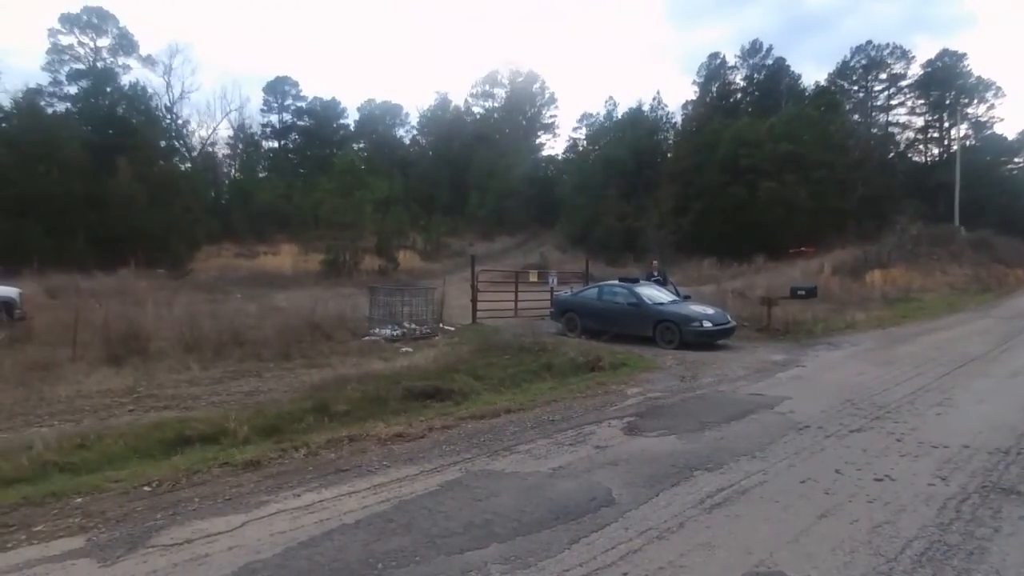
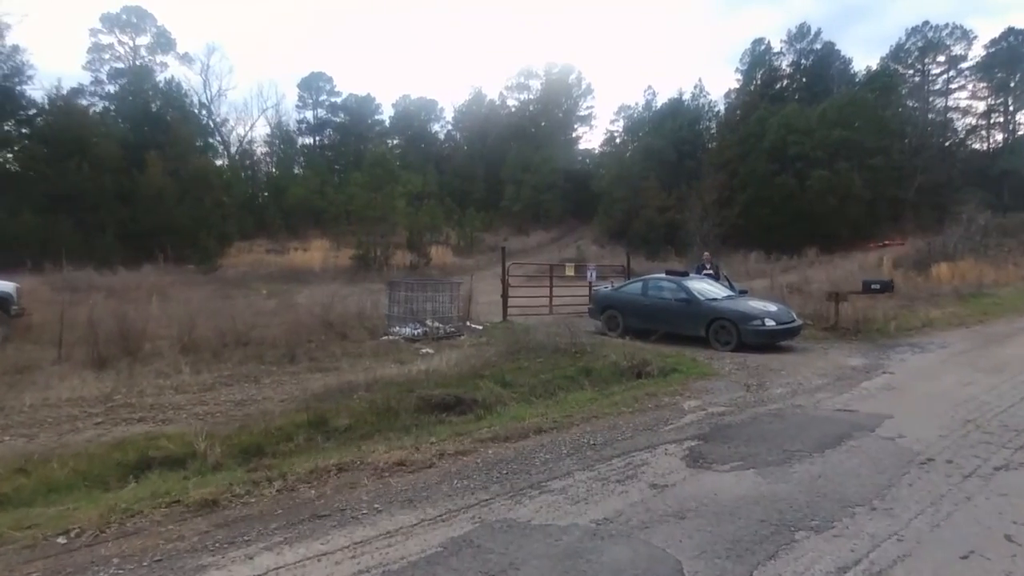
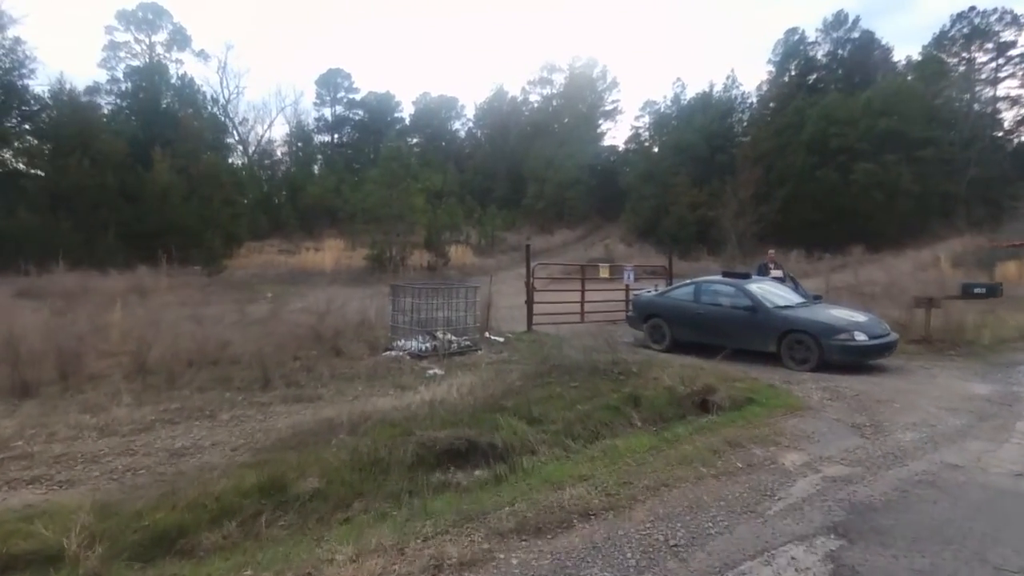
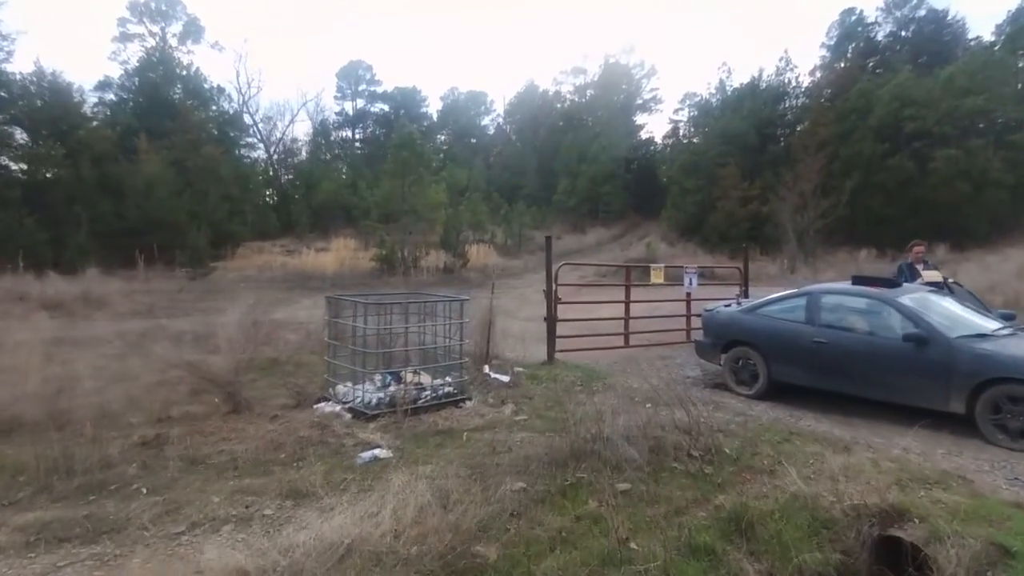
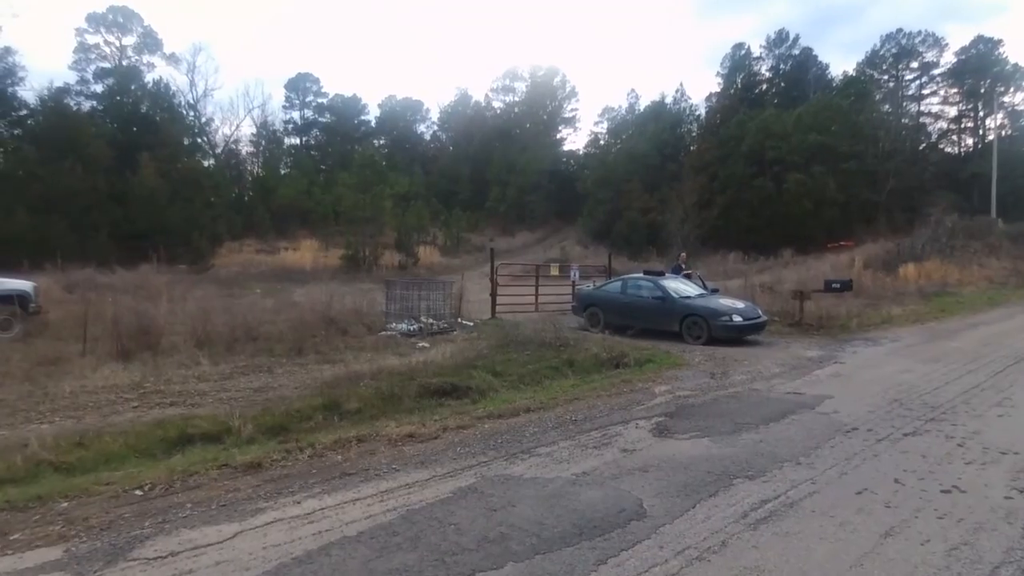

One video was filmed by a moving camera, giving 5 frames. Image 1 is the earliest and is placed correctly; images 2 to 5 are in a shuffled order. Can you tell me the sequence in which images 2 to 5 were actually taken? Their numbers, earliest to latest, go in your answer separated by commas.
5, 2, 3, 4
